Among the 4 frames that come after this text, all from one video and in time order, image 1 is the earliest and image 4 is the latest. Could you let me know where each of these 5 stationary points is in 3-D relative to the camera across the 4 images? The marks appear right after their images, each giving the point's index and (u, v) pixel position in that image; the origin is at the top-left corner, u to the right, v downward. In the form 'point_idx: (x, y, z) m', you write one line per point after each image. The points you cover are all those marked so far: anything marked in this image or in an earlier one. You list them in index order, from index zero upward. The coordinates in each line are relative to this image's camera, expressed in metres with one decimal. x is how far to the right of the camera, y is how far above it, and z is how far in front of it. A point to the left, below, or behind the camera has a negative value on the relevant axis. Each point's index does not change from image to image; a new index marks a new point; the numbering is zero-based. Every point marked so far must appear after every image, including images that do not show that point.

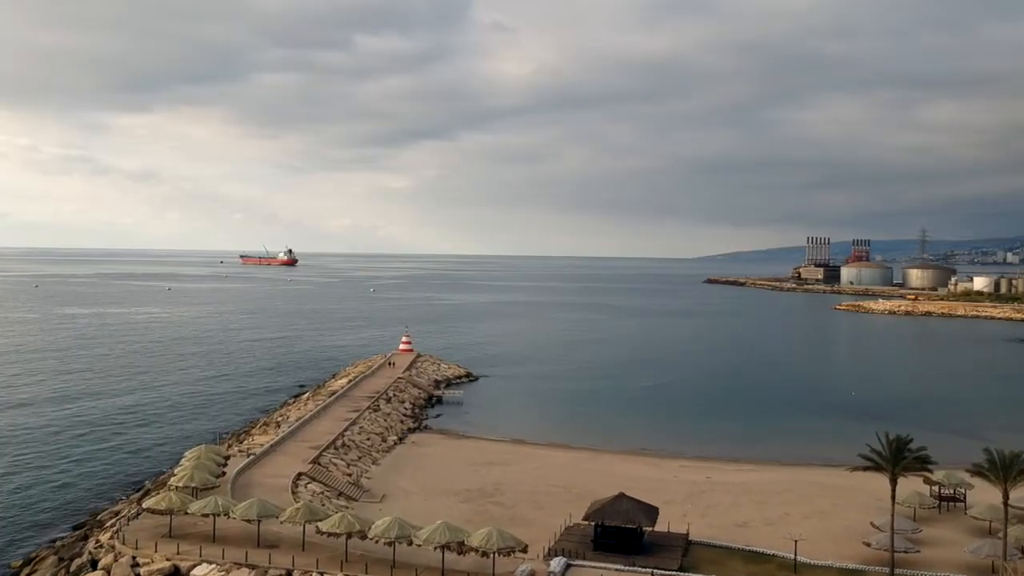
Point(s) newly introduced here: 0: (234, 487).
0: (-6.9, -5.0, +18.0) m
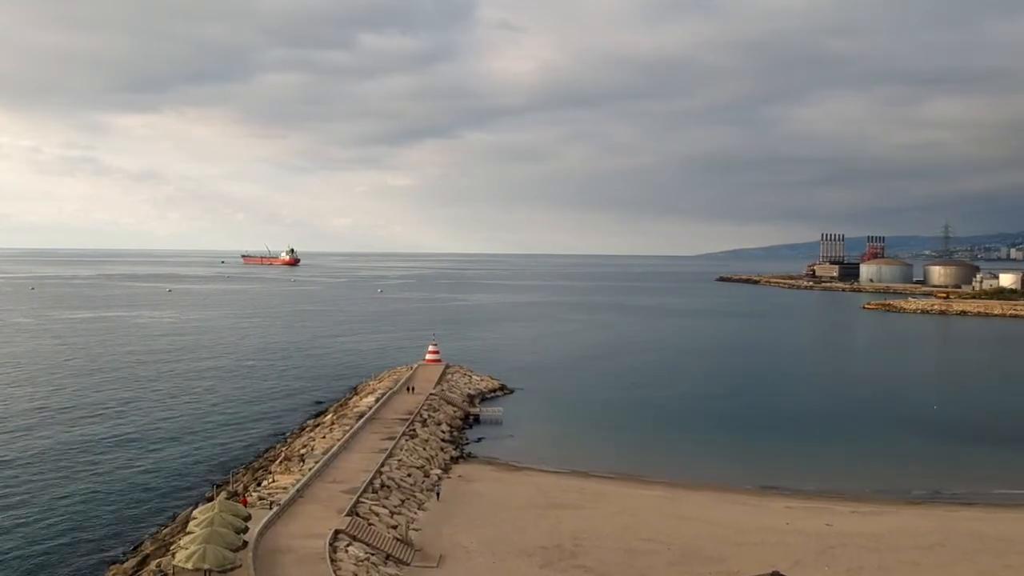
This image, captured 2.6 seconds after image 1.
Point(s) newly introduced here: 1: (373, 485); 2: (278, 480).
0: (-5.0, -5.2, +14.0) m
1: (-3.7, -5.2, +19.1) m
2: (-6.3, -5.1, +19.3) m
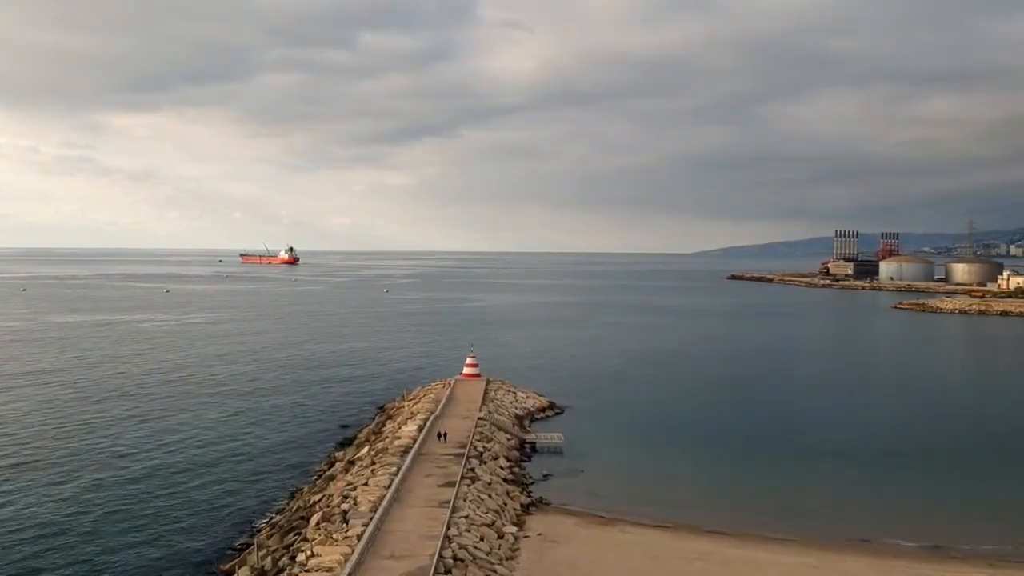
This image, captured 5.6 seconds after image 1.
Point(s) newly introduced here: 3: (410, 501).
0: (-2.6, -5.5, +9.4) m
1: (-1.4, -5.5, +14.5) m
2: (-3.9, -5.4, +14.7) m
3: (-2.5, -5.2, +17.7) m
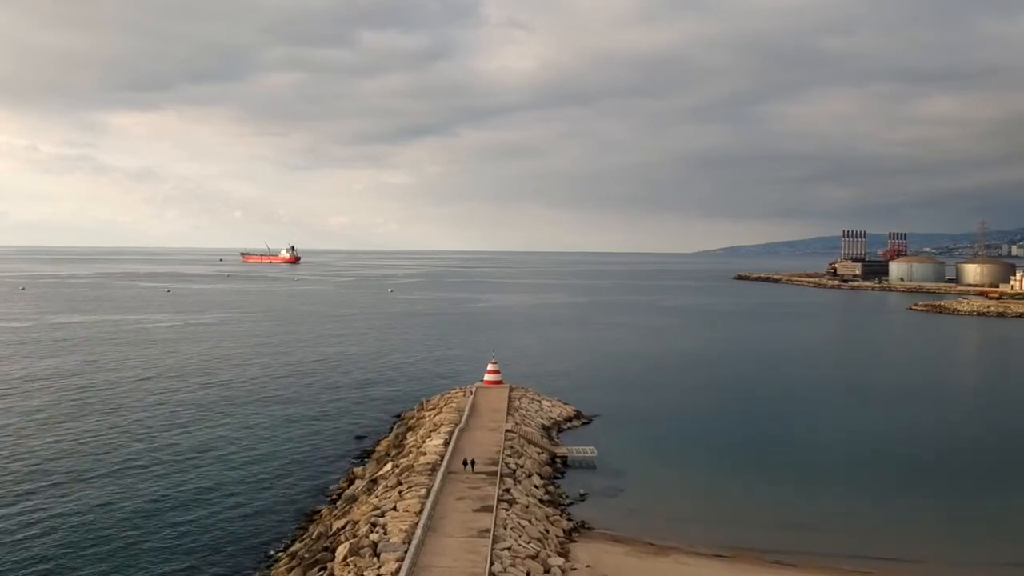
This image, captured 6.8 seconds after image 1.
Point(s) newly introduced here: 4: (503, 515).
0: (-1.6, -5.6, +7.5) m
1: (-0.3, -5.6, +12.6) m
2: (-2.9, -5.5, +12.9) m
3: (-1.5, -5.3, +15.9) m
4: (-0.2, -5.4, +17.1) m
